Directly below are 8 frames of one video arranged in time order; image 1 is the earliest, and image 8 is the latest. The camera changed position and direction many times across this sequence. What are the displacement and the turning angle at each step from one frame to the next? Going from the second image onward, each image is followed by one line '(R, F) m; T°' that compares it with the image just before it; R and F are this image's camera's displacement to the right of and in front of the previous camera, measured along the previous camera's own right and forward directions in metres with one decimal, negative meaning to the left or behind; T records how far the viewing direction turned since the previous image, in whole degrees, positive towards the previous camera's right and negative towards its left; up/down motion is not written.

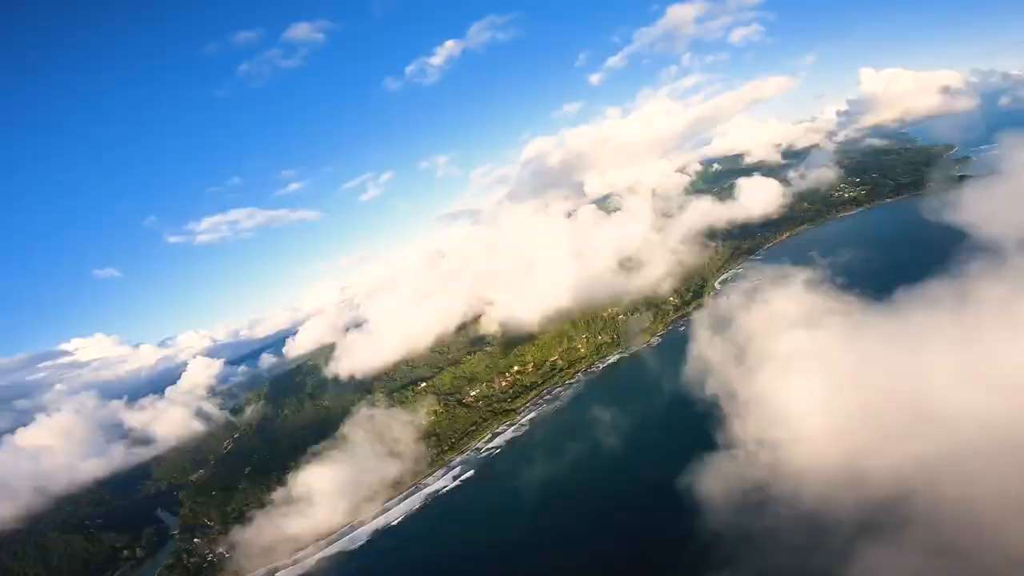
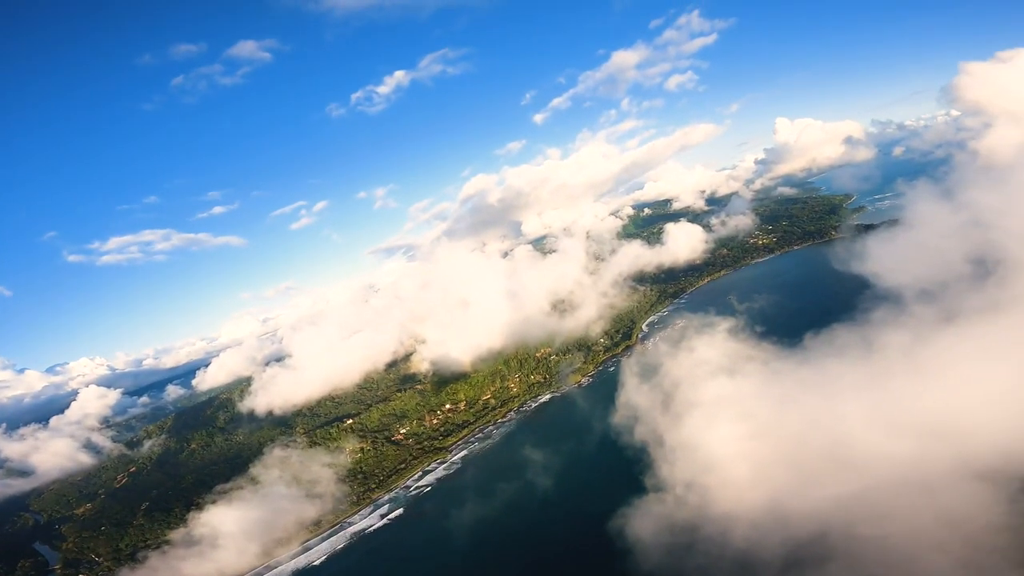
(+1.2, +2.5) m; +7°
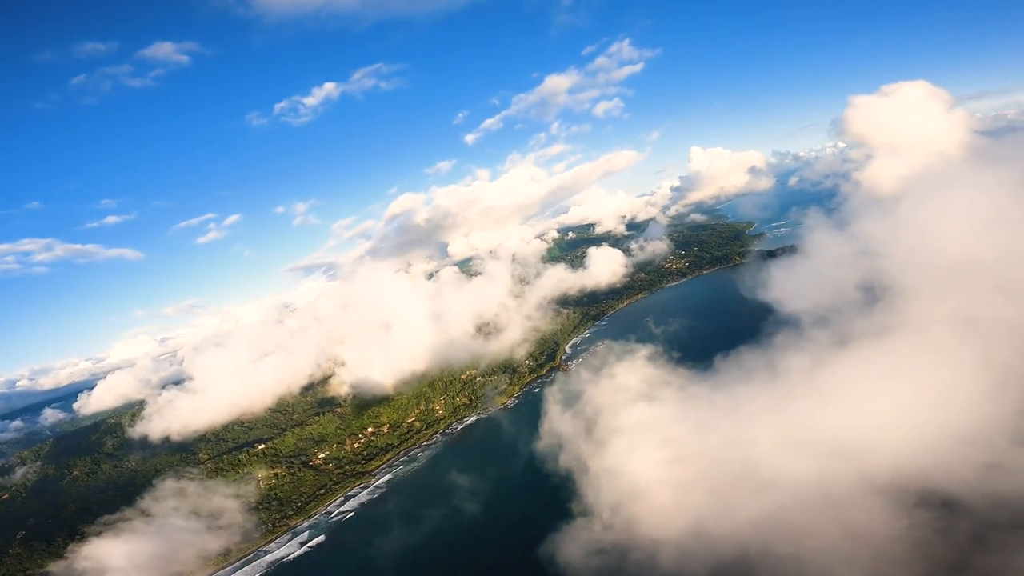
(+0.9, +2.8) m; +8°
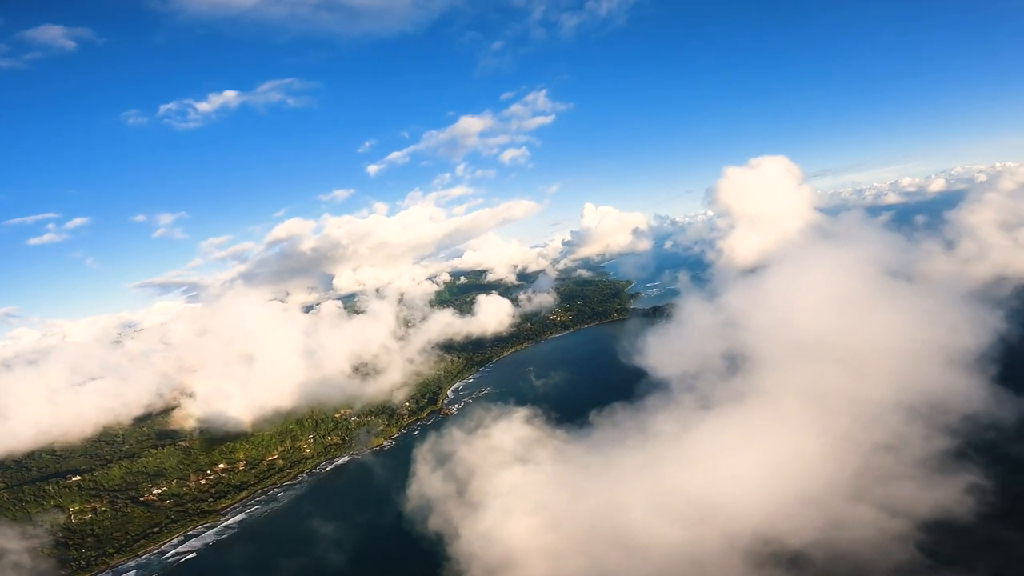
(+0.6, +5.4) m; +11°
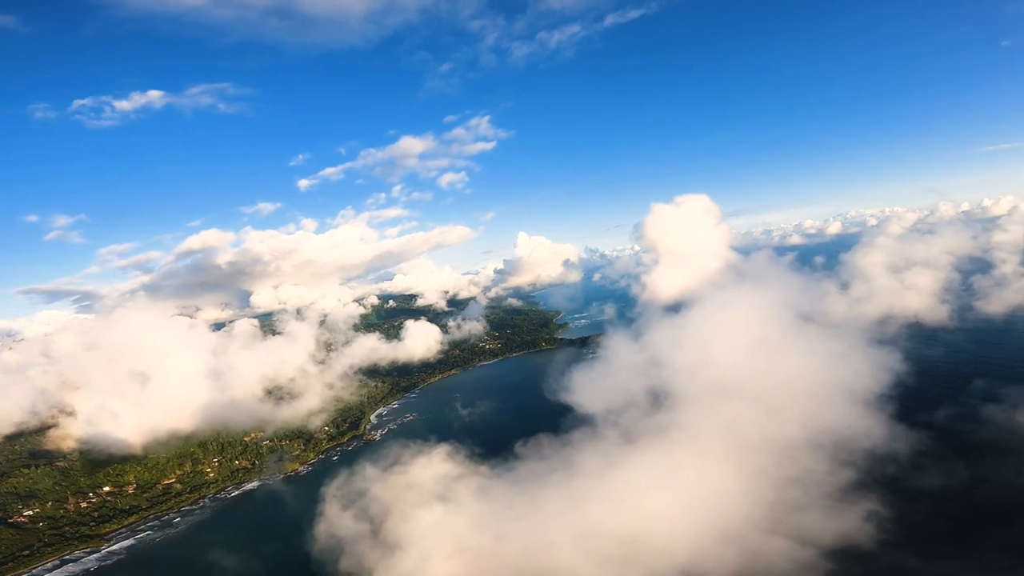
(-0.7, +2.9) m; +7°
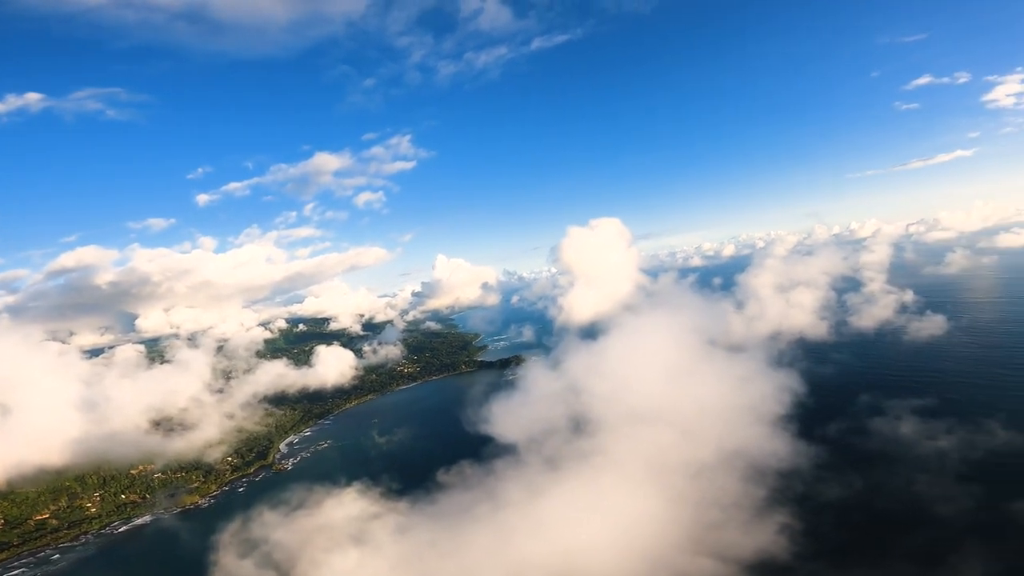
(-1.0, +2.3) m; +9°
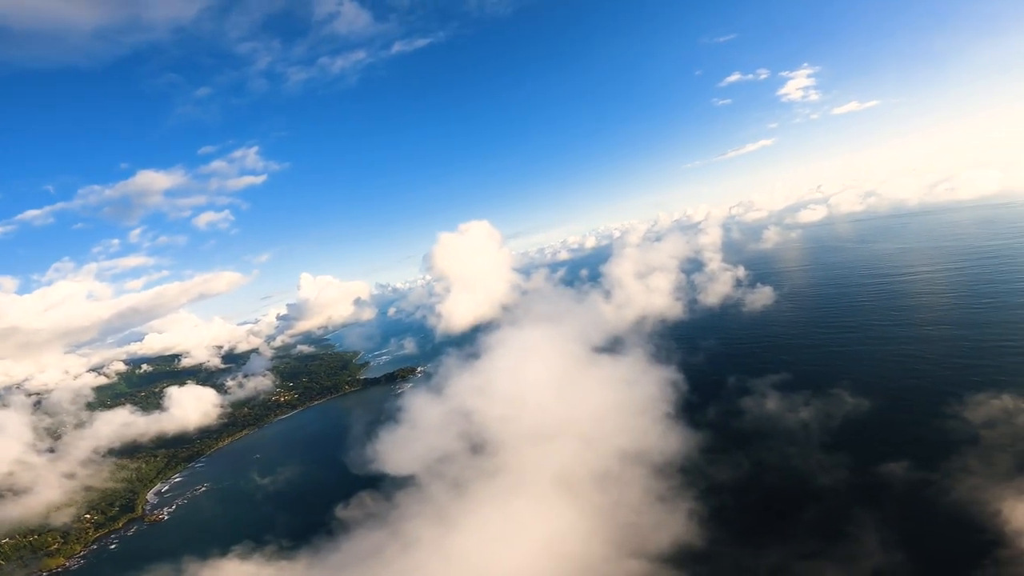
(-1.2, +3.3) m; +13°
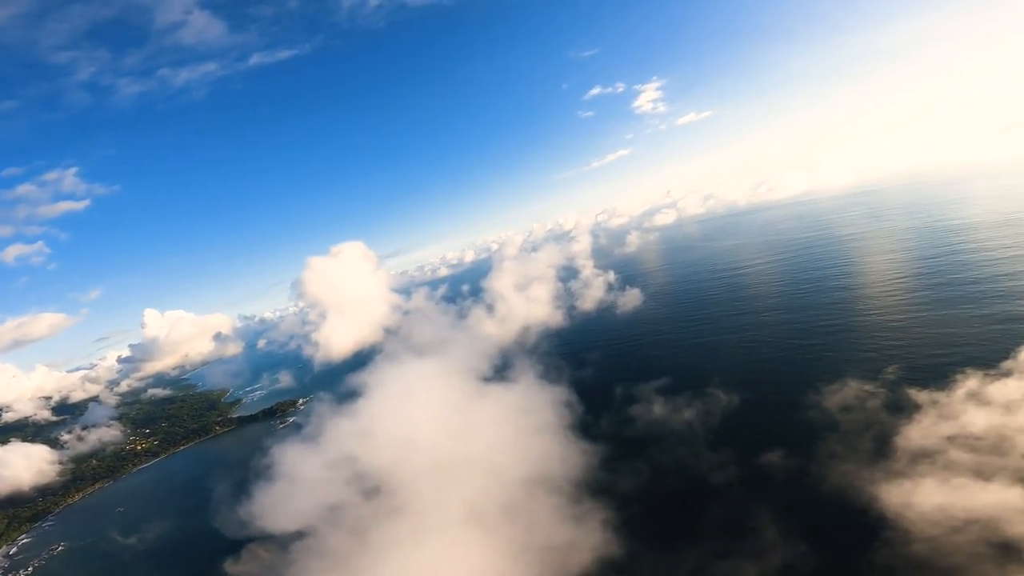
(-0.2, +3.3) m; +12°
